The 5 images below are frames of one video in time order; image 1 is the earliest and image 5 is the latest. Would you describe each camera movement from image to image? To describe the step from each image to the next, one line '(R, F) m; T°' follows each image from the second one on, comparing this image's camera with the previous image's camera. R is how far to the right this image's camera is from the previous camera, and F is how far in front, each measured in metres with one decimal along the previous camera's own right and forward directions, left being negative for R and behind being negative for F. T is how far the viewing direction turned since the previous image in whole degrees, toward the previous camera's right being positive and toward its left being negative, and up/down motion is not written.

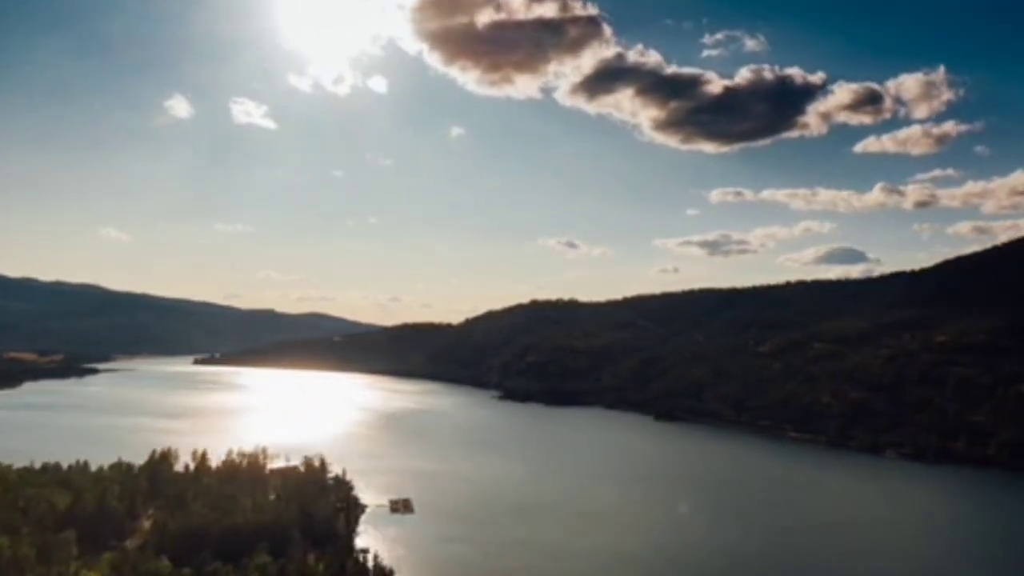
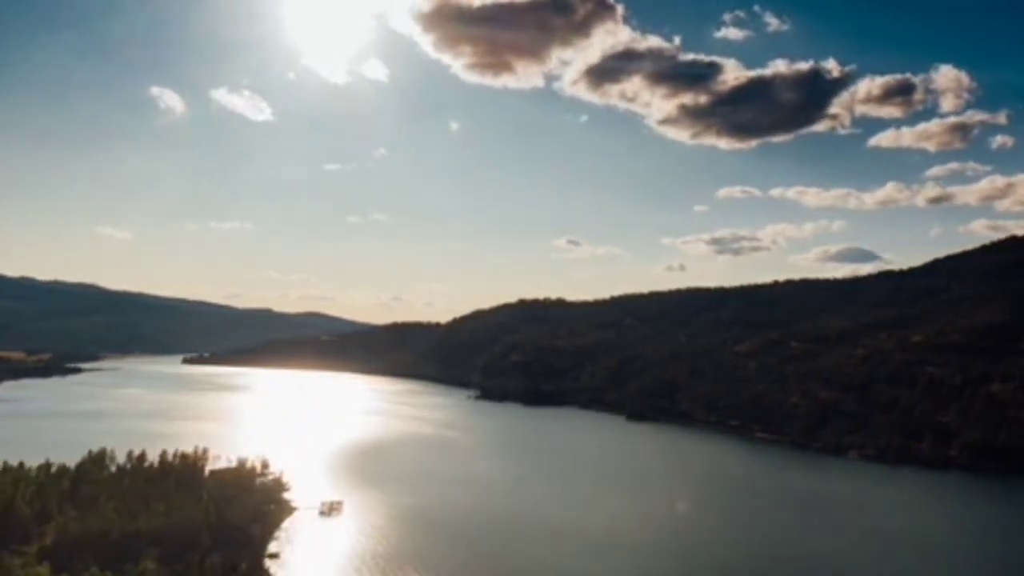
(+4.7, +0.7) m; 0°
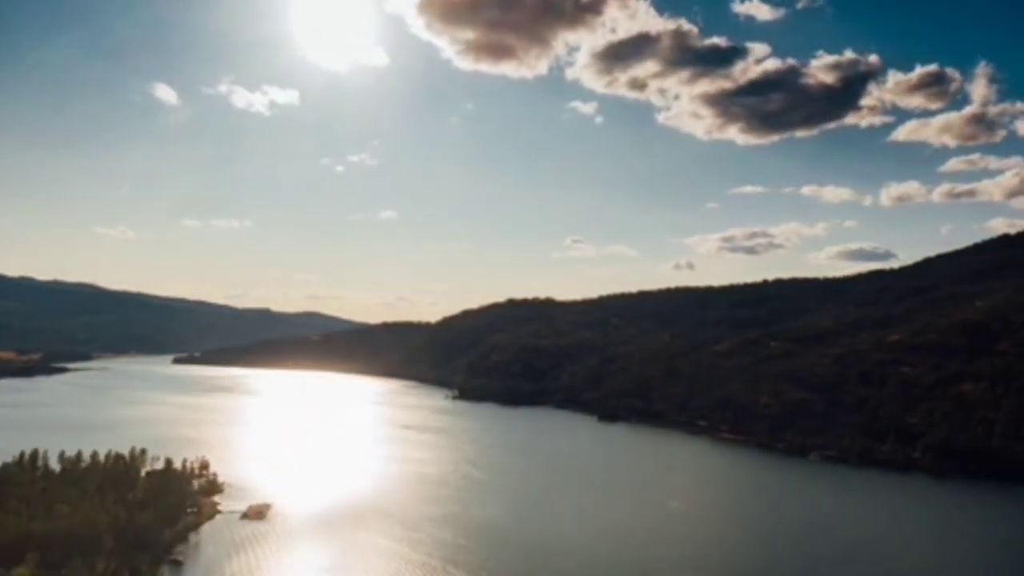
(+4.9, +1.0) m; -1°
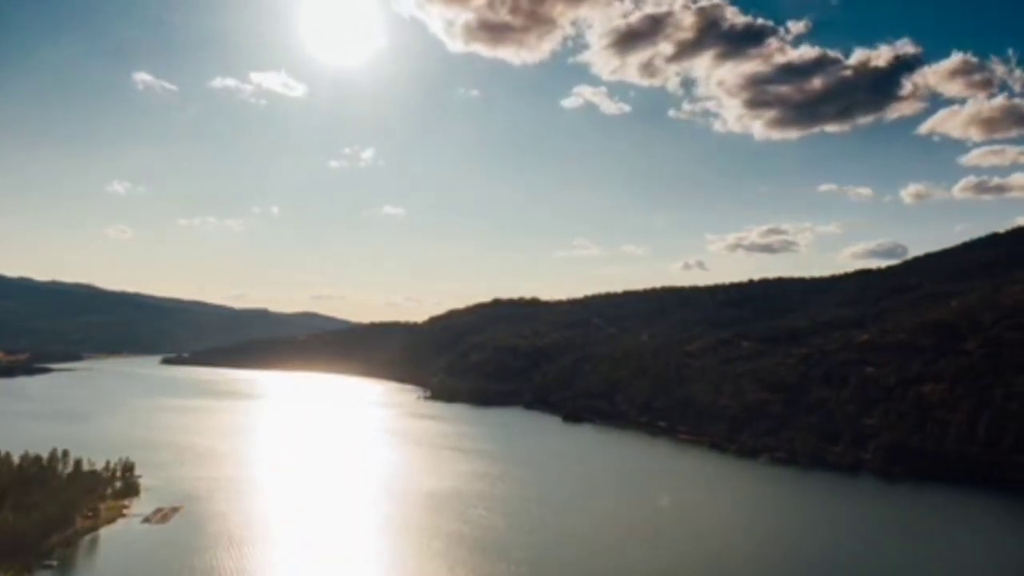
(+6.0, +1.1) m; -1°
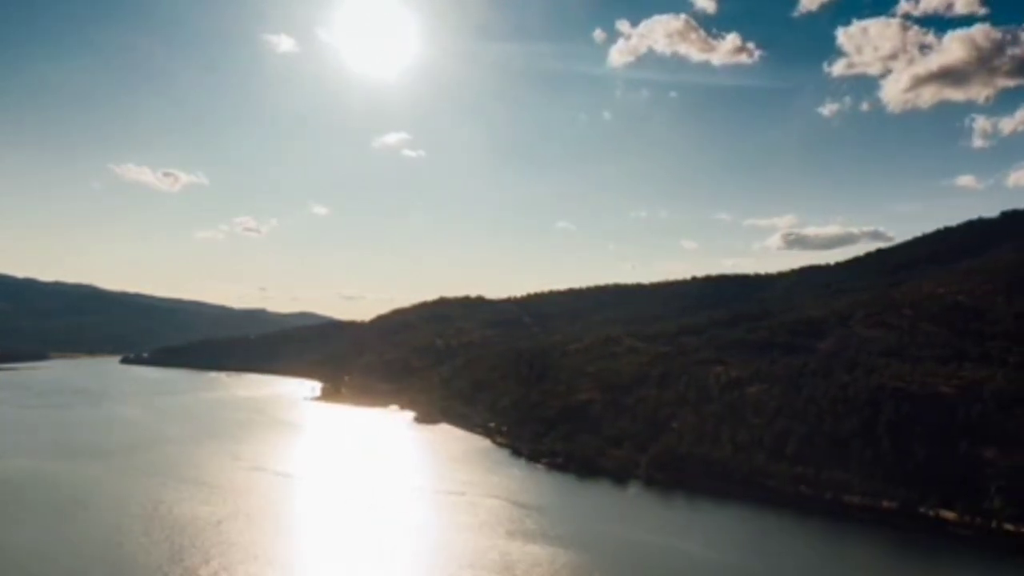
(+24.3, +4.8) m; -3°
